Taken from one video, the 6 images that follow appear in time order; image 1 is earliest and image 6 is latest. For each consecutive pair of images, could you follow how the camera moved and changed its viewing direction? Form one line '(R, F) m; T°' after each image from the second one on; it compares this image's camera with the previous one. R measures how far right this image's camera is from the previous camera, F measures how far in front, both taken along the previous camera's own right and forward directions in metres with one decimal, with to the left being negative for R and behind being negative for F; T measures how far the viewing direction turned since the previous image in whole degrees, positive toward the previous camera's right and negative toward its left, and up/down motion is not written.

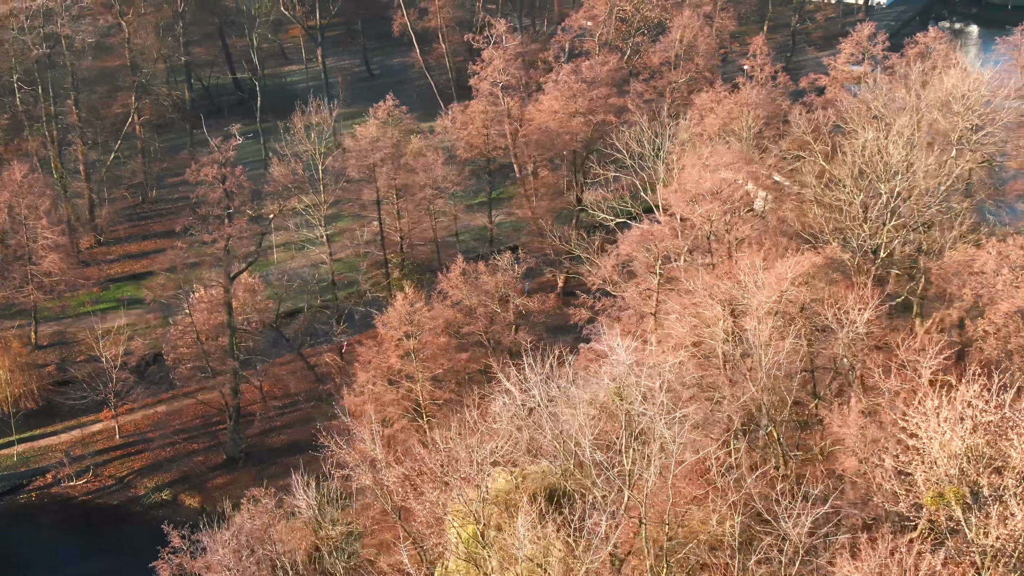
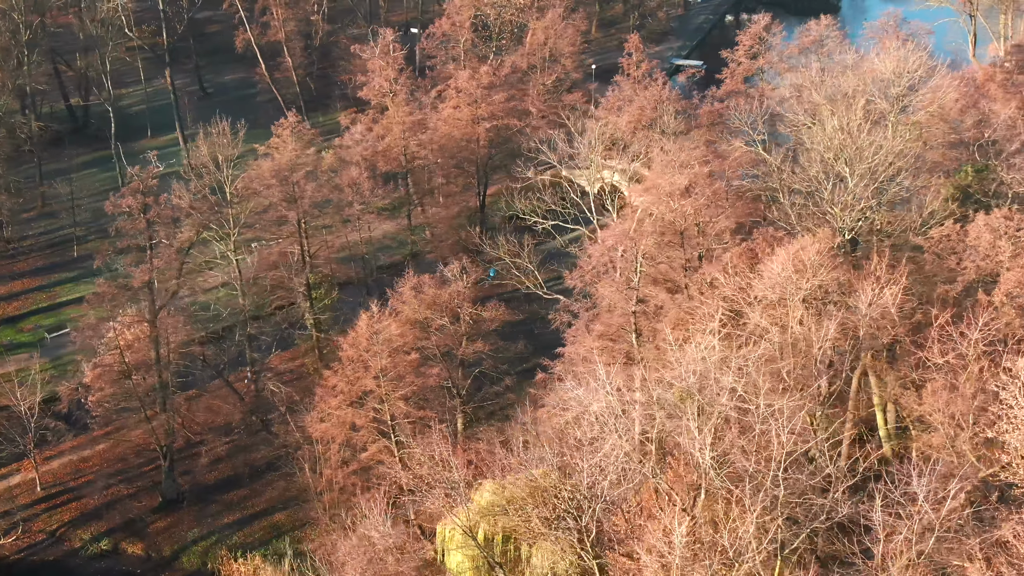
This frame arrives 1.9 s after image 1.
(-3.6, +0.6) m; +9°
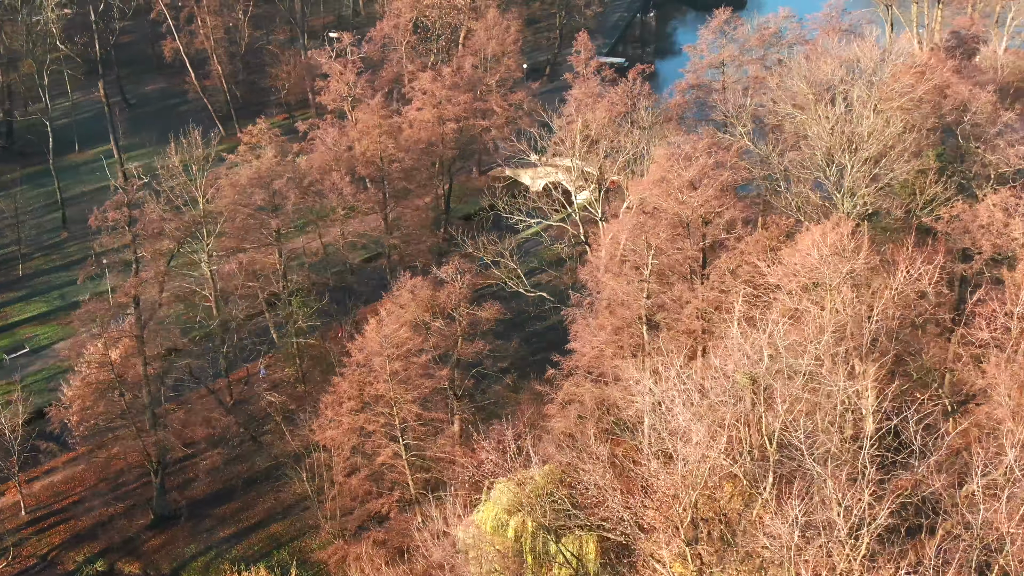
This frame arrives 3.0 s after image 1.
(-2.4, 0.0) m; +5°
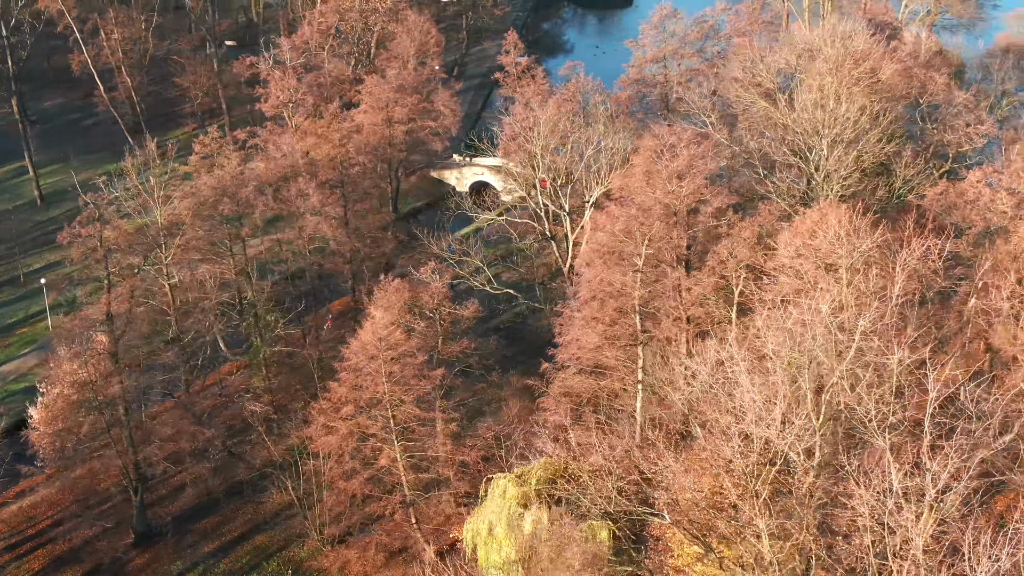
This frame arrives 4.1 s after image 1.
(-2.5, -0.1) m; +6°
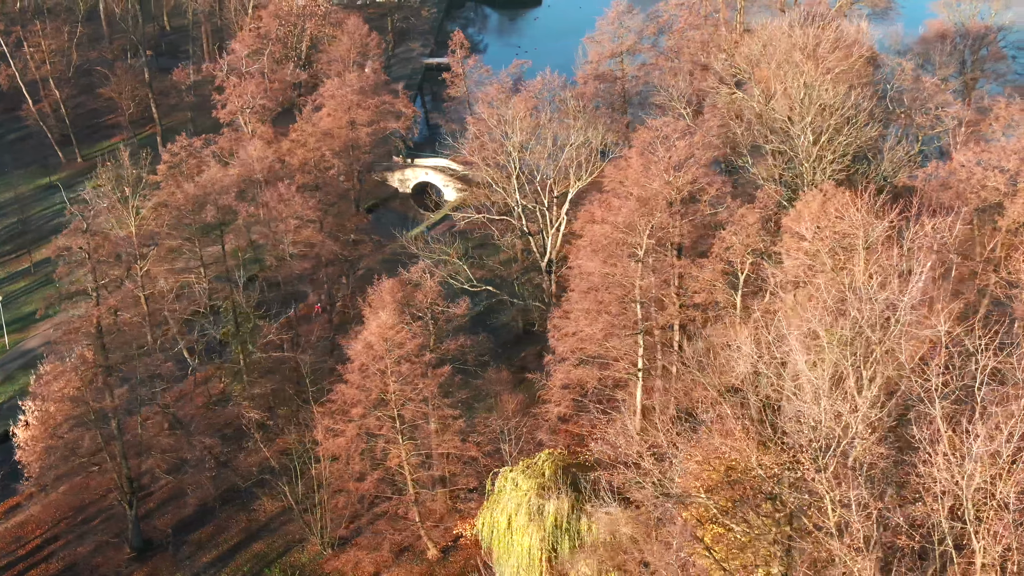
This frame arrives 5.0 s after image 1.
(-2.2, -0.2) m; +5°
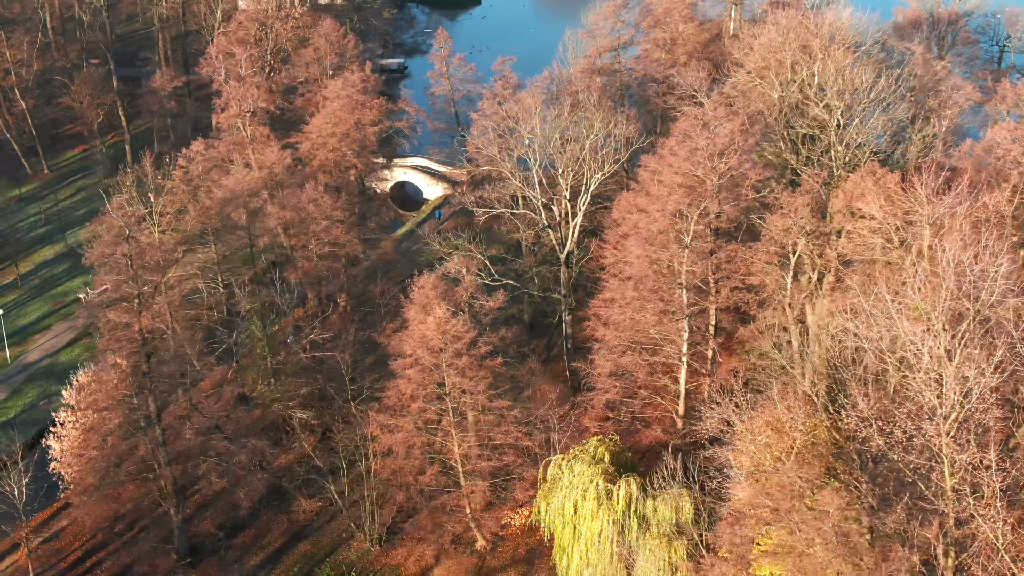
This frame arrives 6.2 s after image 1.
(-2.8, -0.3) m; +4°
